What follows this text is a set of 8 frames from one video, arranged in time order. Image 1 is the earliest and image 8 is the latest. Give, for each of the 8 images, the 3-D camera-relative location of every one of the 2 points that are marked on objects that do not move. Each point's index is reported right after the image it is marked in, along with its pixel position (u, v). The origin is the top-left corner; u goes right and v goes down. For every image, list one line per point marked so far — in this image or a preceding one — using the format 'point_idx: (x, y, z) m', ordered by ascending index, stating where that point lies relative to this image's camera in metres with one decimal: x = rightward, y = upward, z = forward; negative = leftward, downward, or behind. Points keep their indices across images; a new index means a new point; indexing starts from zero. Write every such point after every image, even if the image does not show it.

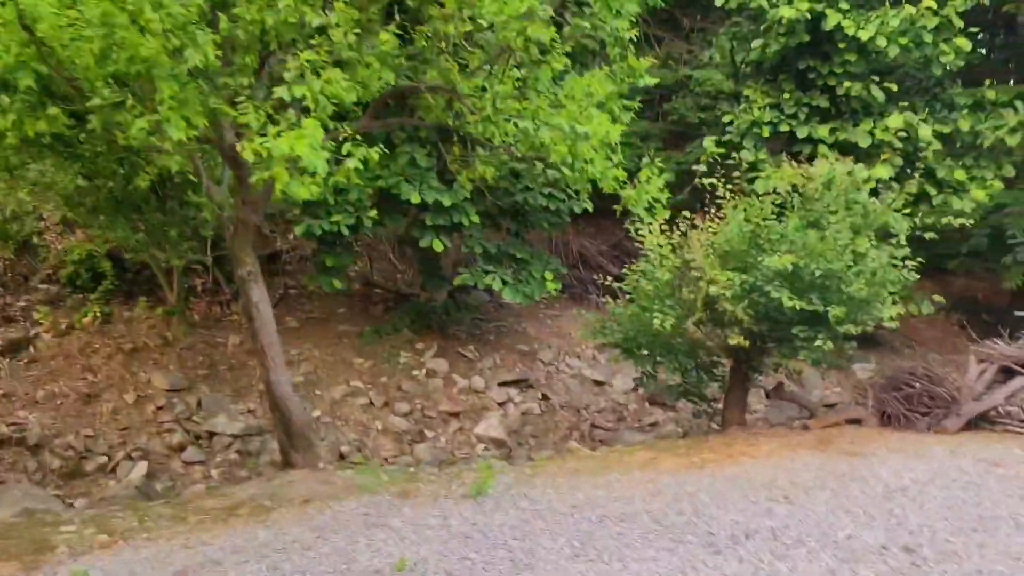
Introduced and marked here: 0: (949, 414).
0: (+4.4, -1.3, +8.1) m
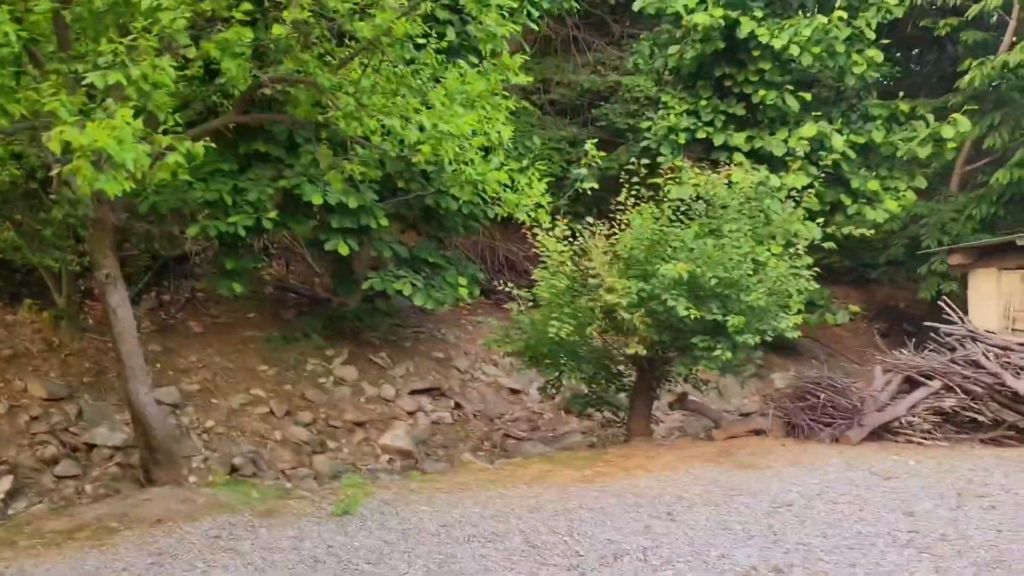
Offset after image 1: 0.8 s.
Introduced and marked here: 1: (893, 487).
0: (+3.4, -1.4, +8.0) m
1: (+2.8, -1.5, +5.9) m
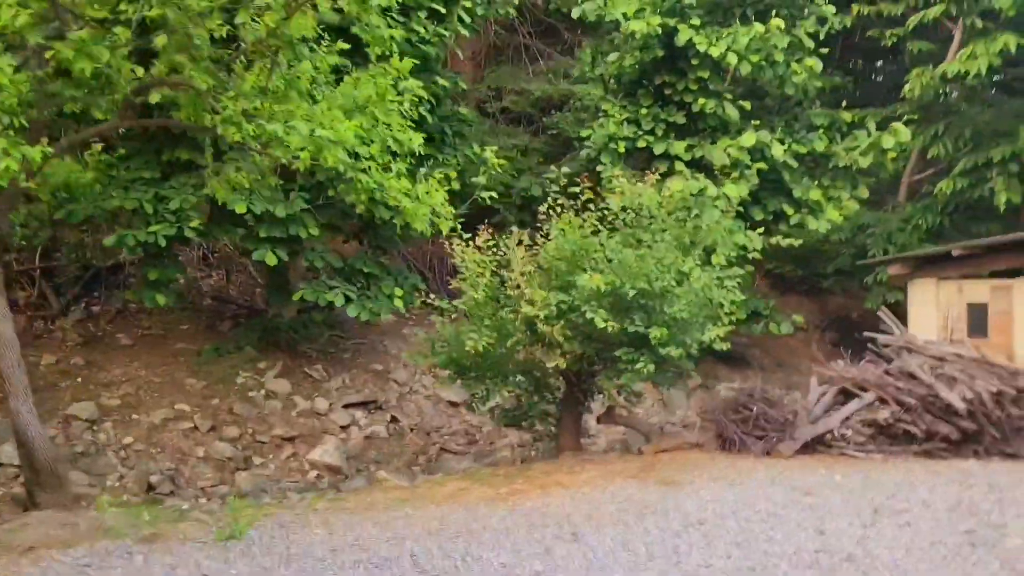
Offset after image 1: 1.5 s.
0: (+2.7, -1.5, +7.9) m
1: (+2.2, -1.6, +5.8) m
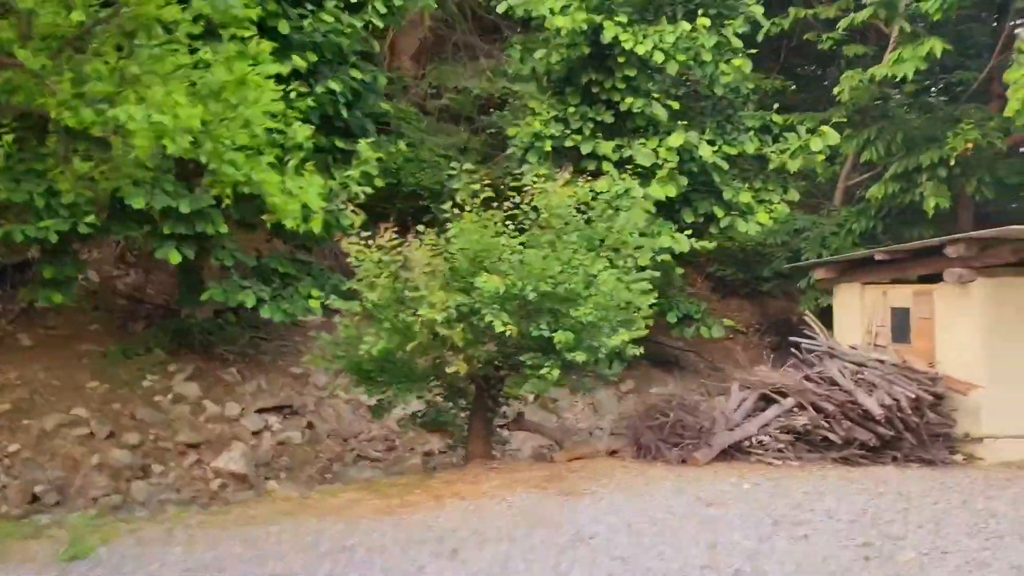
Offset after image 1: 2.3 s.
0: (+1.8, -1.5, +7.7) m
1: (+1.4, -1.6, +5.6) m
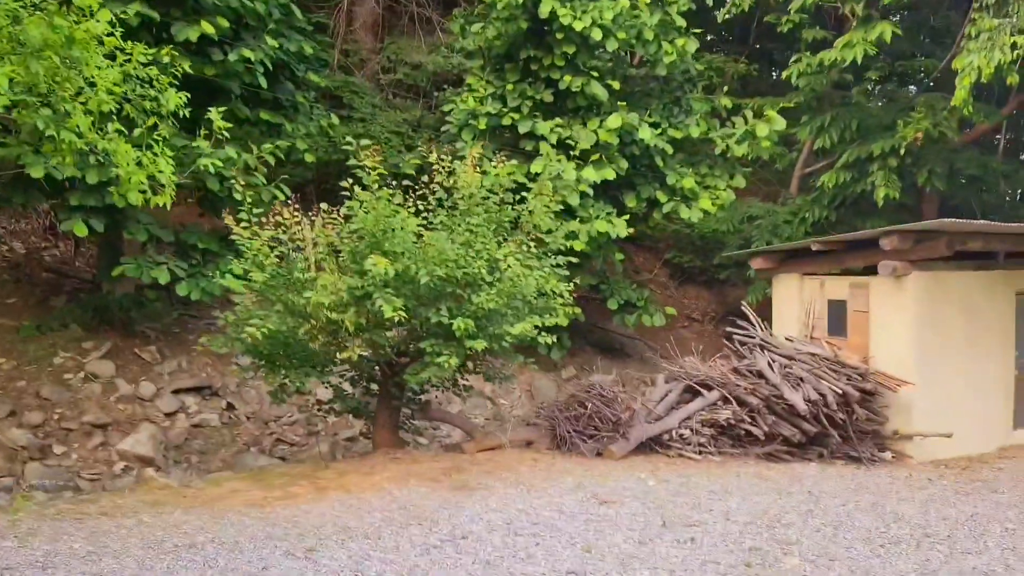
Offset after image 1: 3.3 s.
0: (+1.0, -1.4, +7.5) m
1: (+0.6, -1.5, +5.4) m
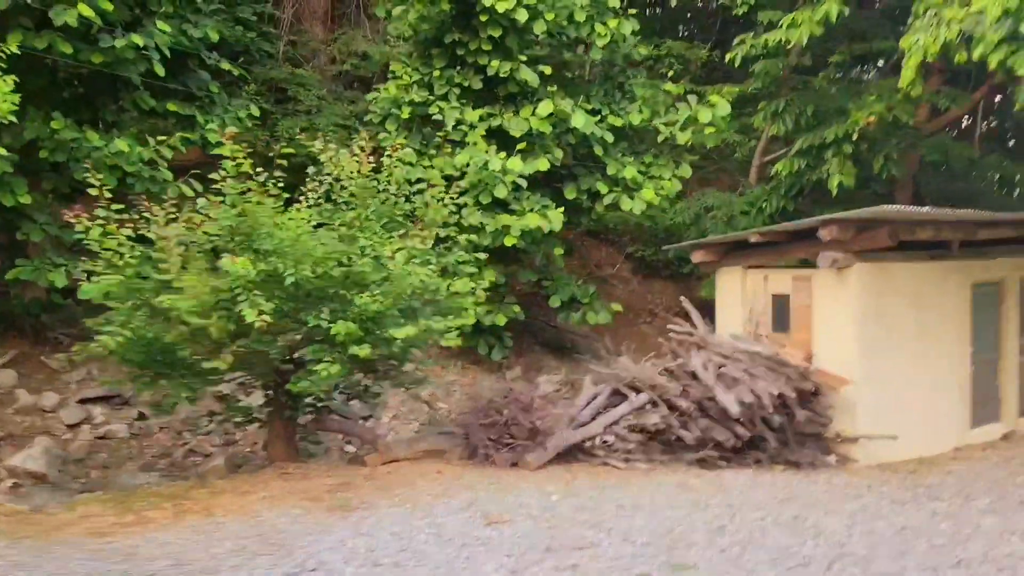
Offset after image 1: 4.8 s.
0: (+0.2, -1.4, +7.0) m
1: (-0.2, -1.5, +4.8) m
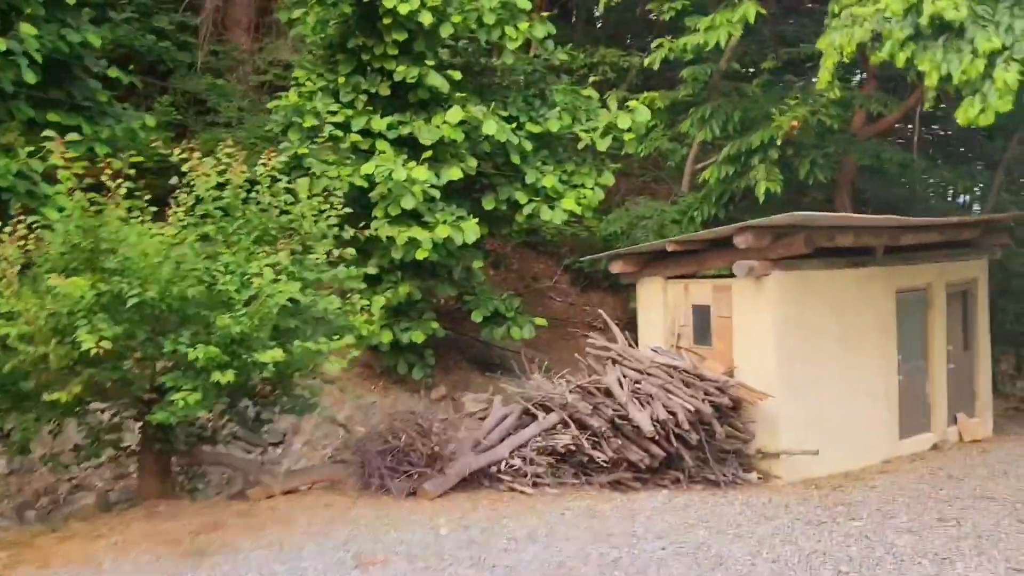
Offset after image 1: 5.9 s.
0: (-0.6, -1.5, +6.5) m
1: (-0.9, -1.6, +4.4) m
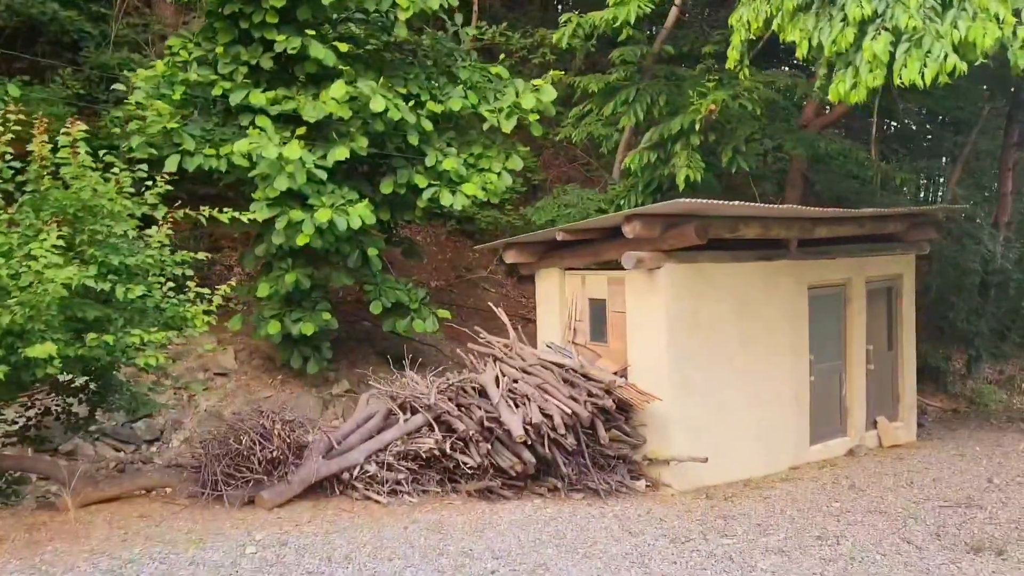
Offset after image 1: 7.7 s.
0: (-1.7, -1.4, +5.9) m
1: (-2.0, -1.5, +3.8) m
